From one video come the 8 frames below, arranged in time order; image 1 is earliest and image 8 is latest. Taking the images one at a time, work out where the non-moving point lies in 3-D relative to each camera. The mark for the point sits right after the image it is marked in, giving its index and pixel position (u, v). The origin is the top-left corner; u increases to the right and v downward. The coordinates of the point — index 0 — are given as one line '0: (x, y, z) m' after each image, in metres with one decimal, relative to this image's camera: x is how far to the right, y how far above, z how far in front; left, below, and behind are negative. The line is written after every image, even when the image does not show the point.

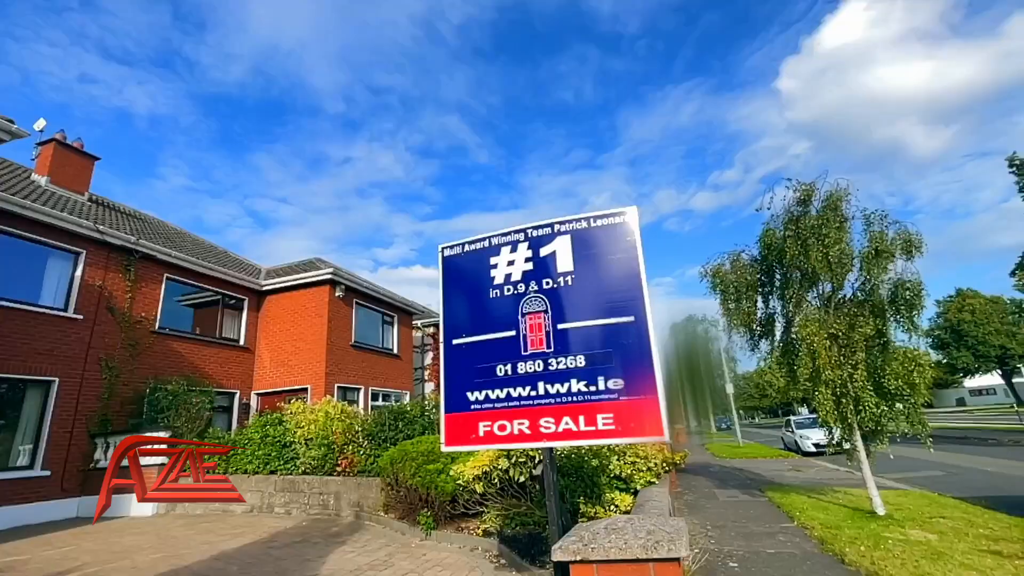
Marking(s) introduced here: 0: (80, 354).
0: (-9.2, -1.4, +10.3) m
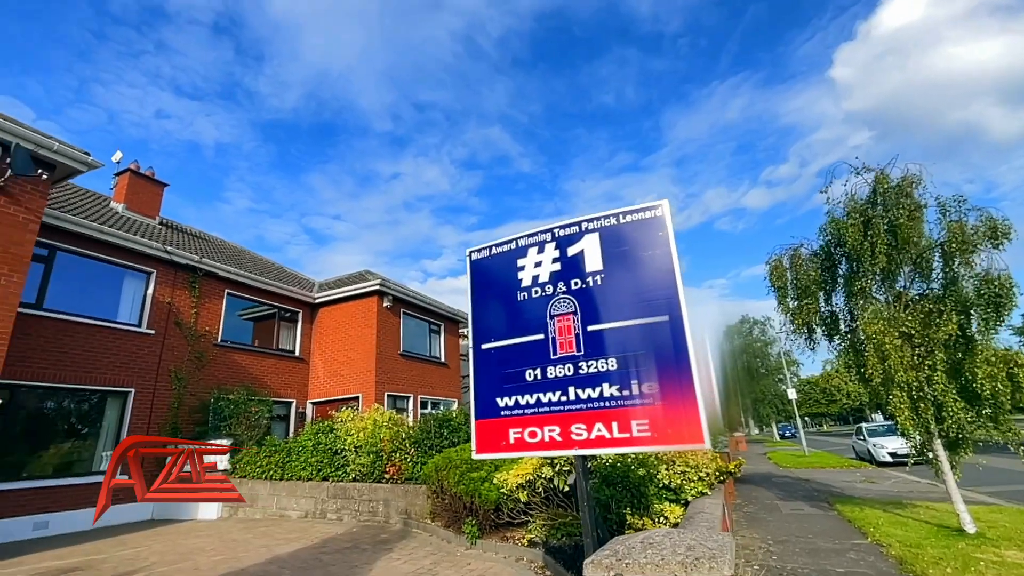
0: (-8.3, -1.8, +11.0) m
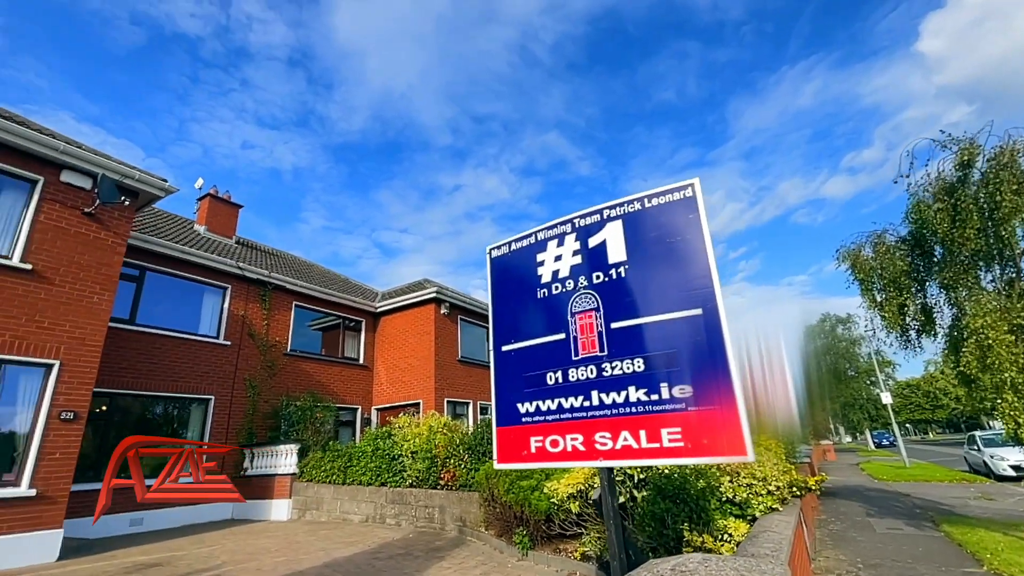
0: (-6.9, -2.1, +11.8) m
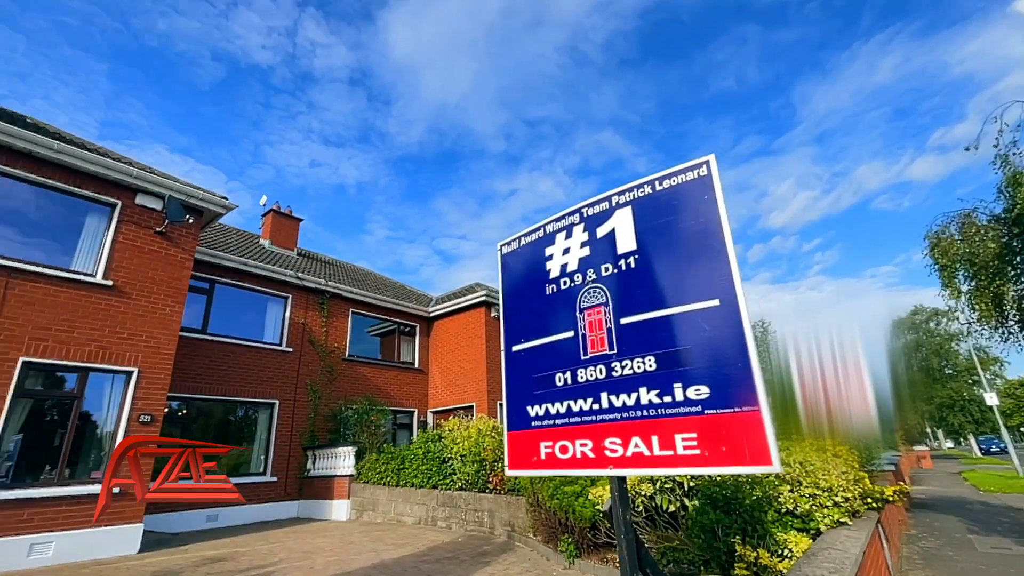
0: (-5.7, -2.4, +12.4) m
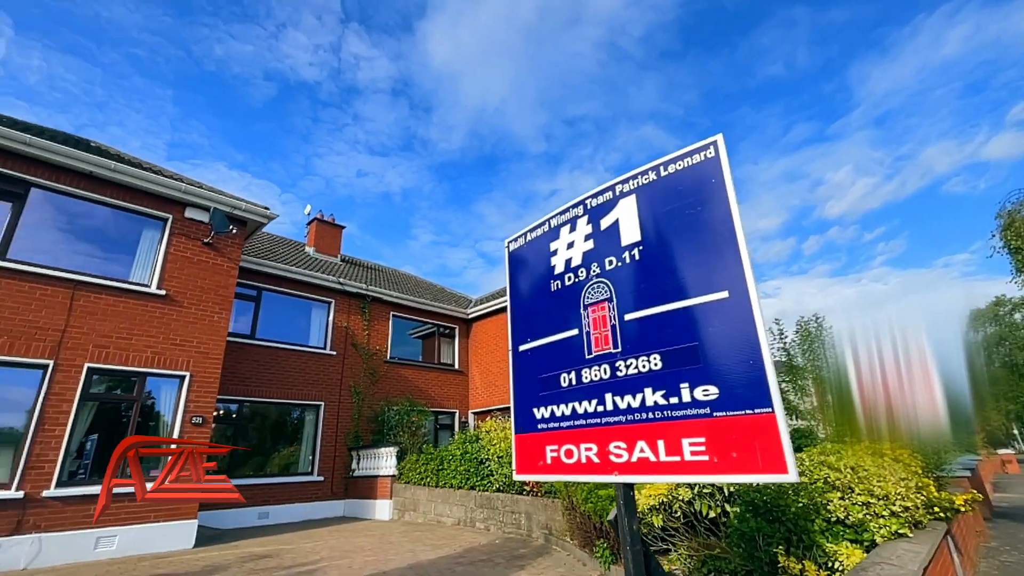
0: (-4.7, -2.5, +12.8) m
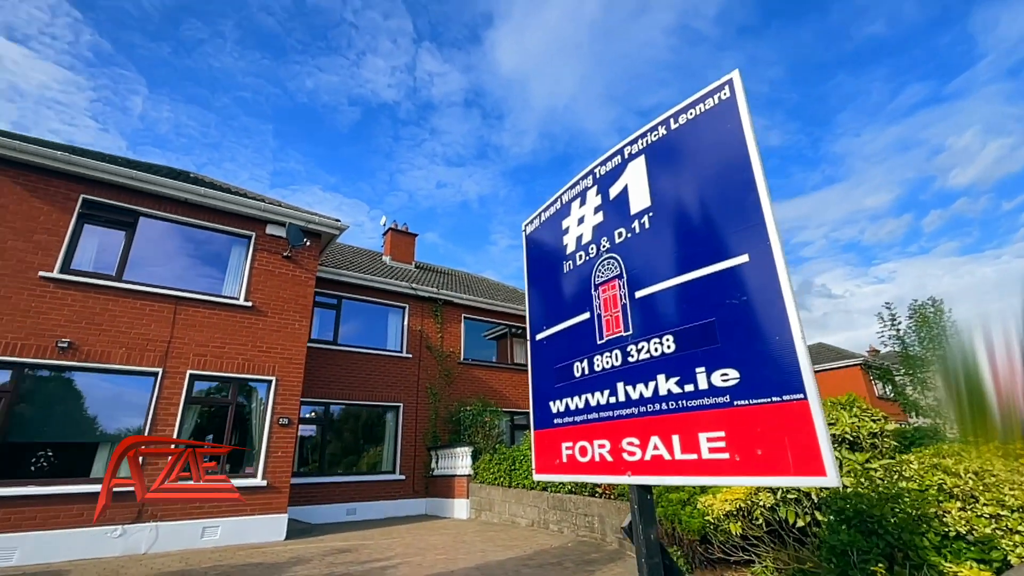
0: (-2.7, -2.7, +13.2) m
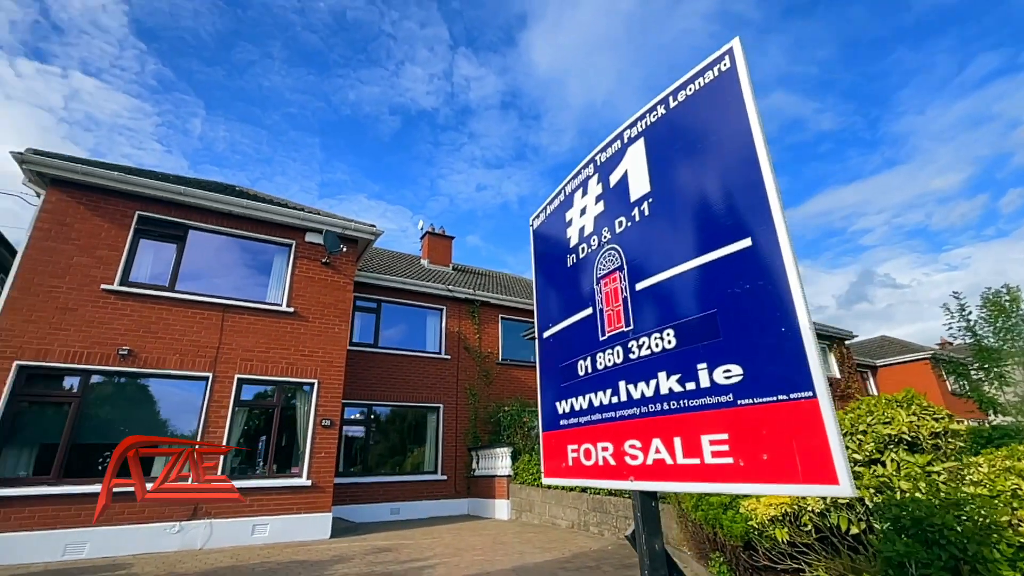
0: (-1.6, -2.7, +13.4) m
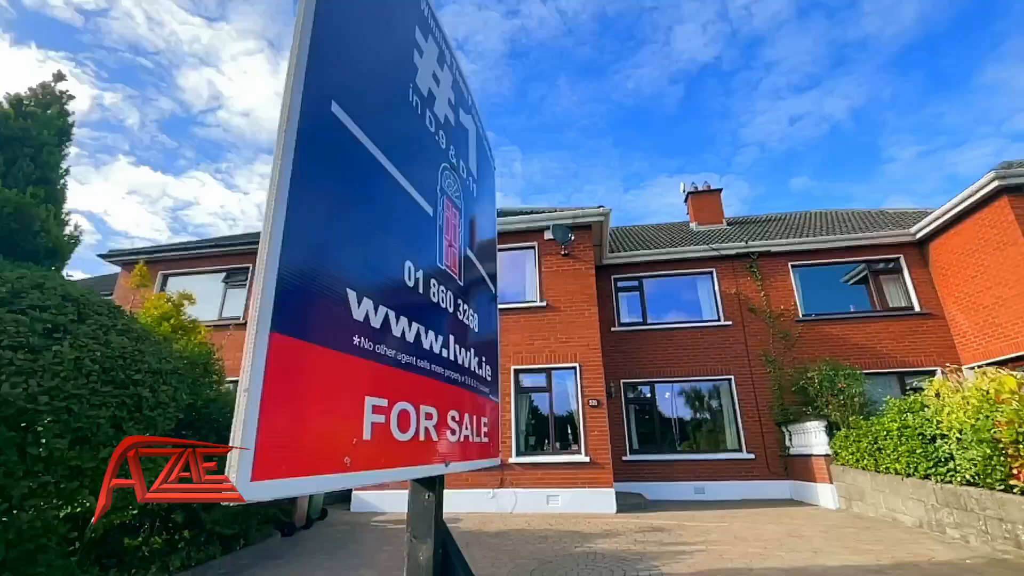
0: (+5.6, -1.6, +11.8) m
